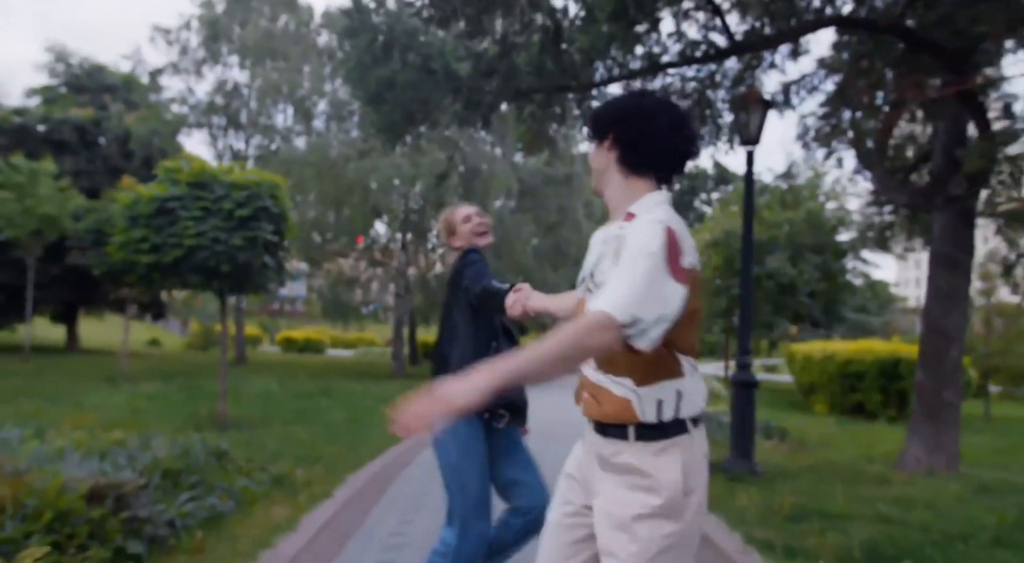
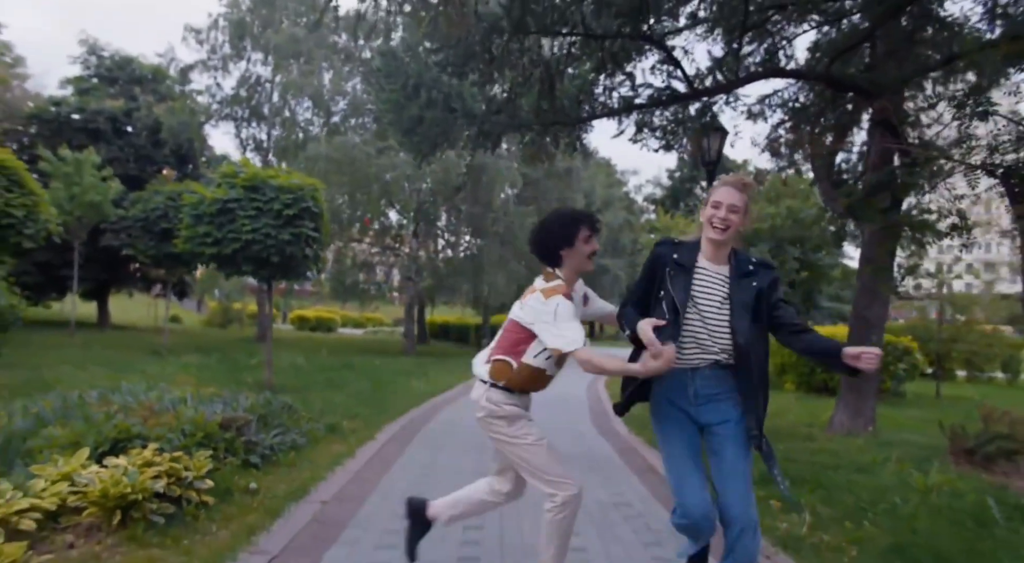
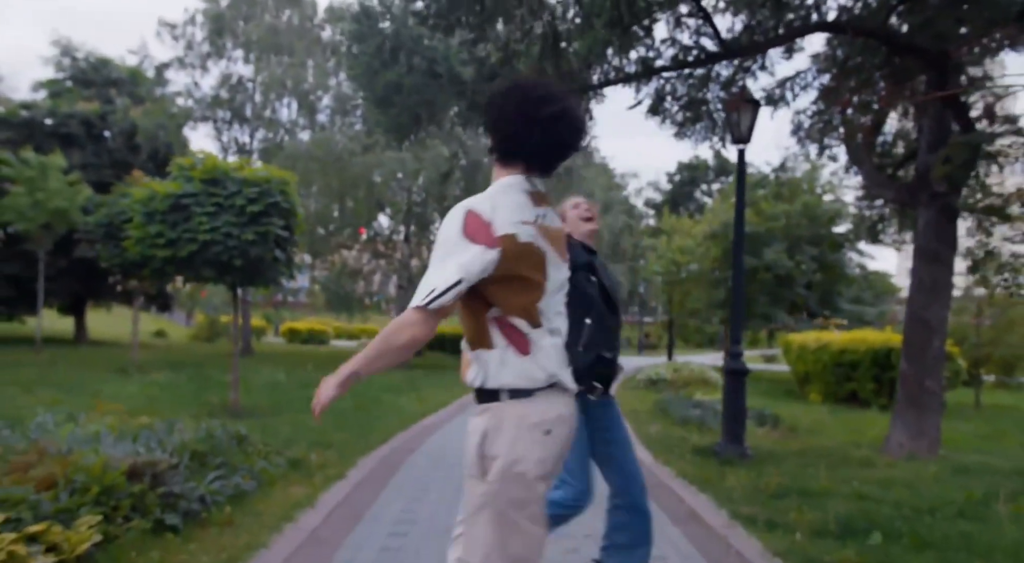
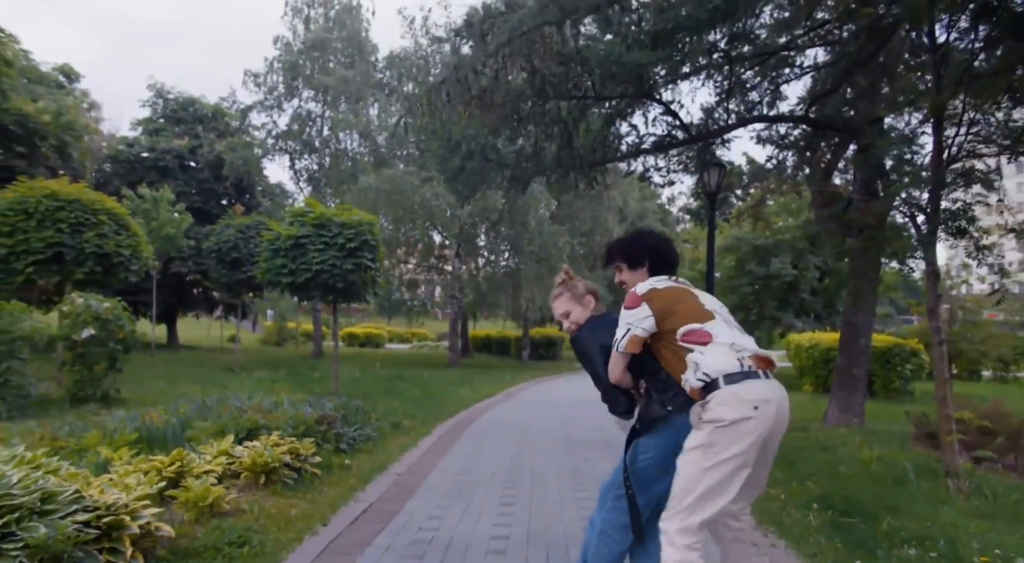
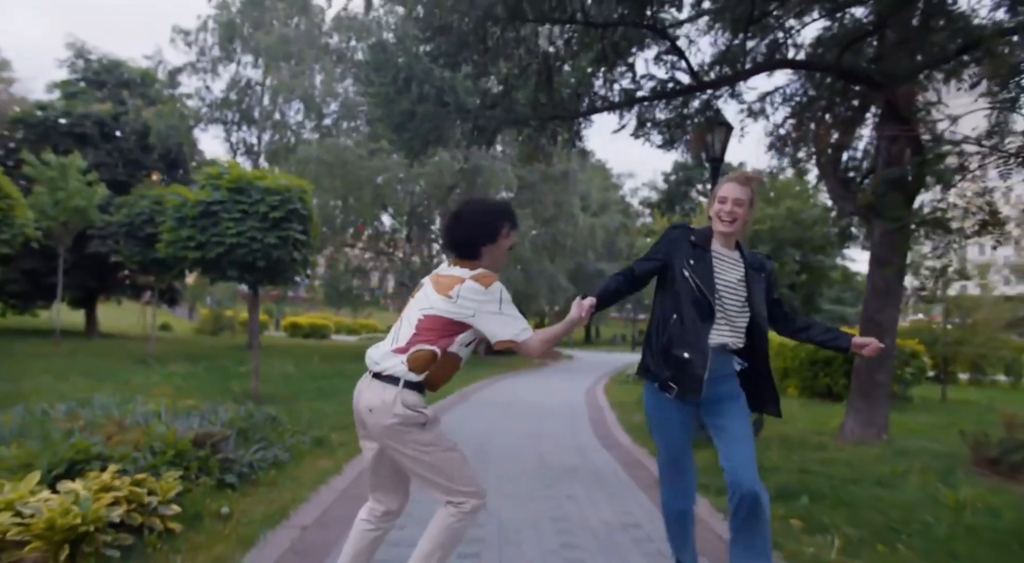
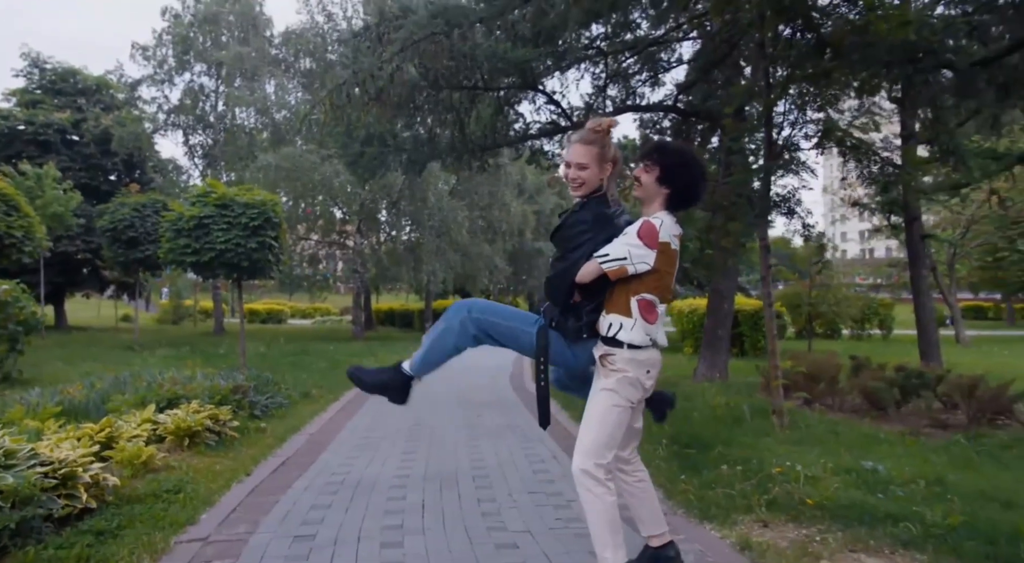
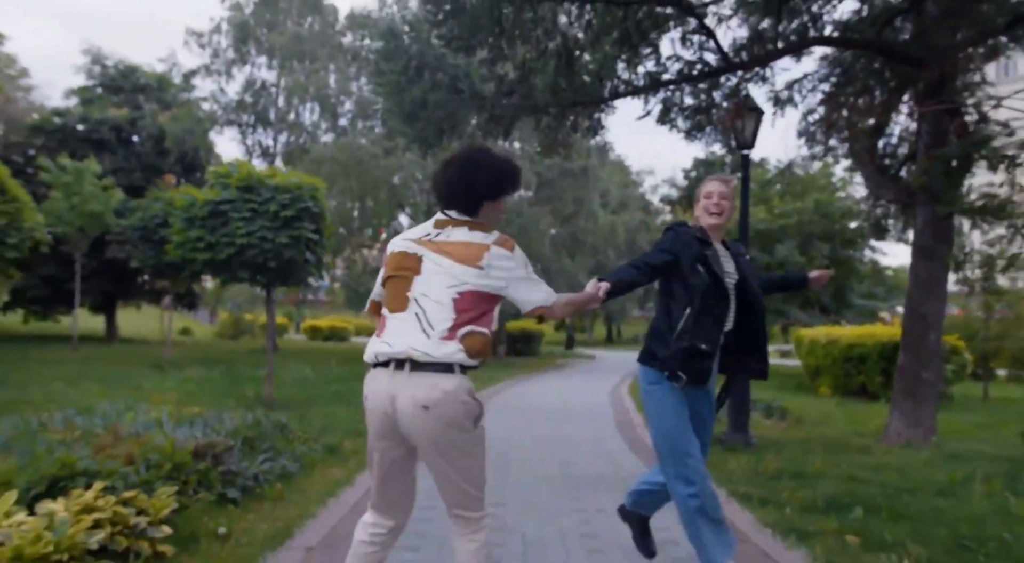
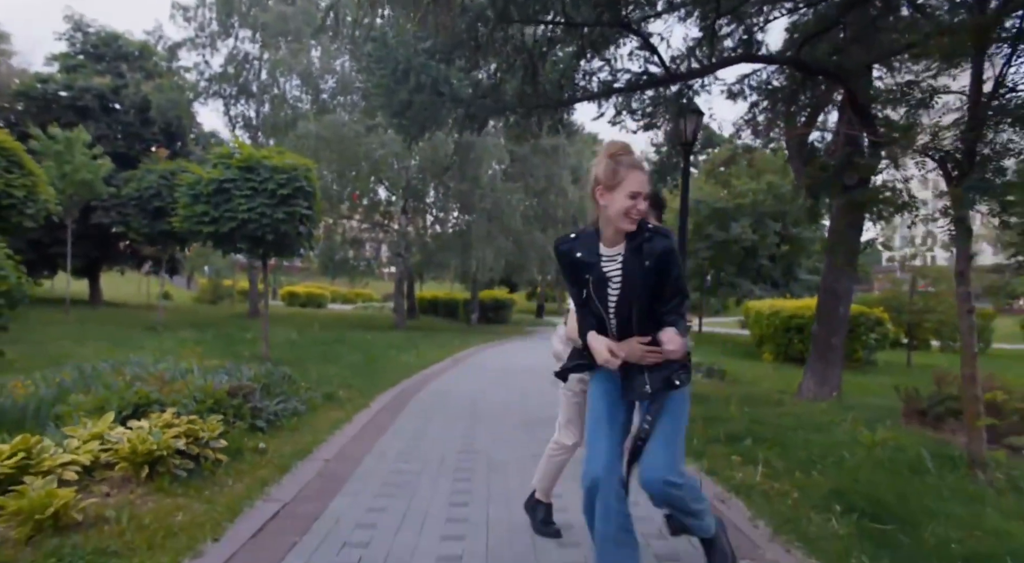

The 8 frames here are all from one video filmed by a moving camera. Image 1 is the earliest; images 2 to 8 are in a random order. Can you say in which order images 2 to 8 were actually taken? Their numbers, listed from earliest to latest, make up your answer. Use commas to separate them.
3, 7, 5, 2, 8, 4, 6
